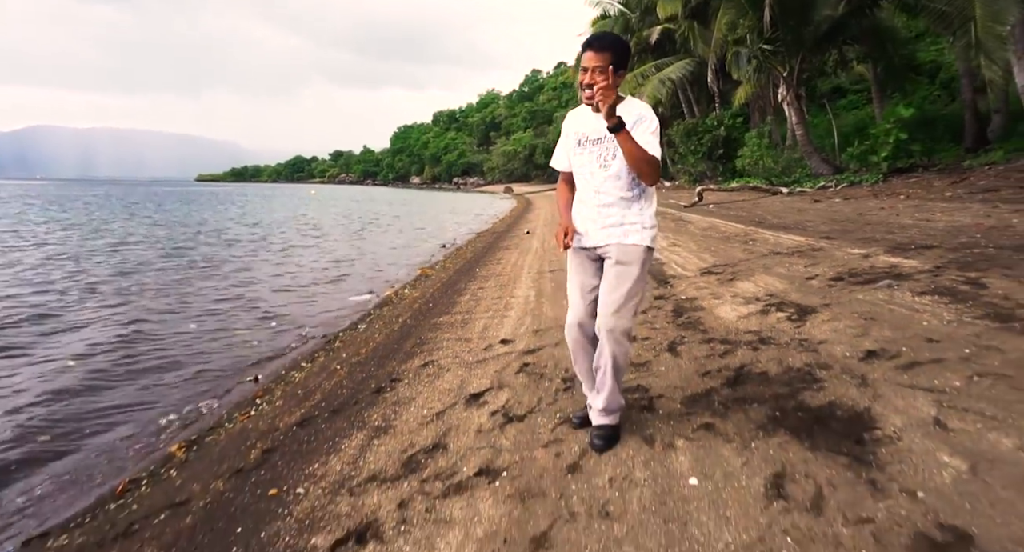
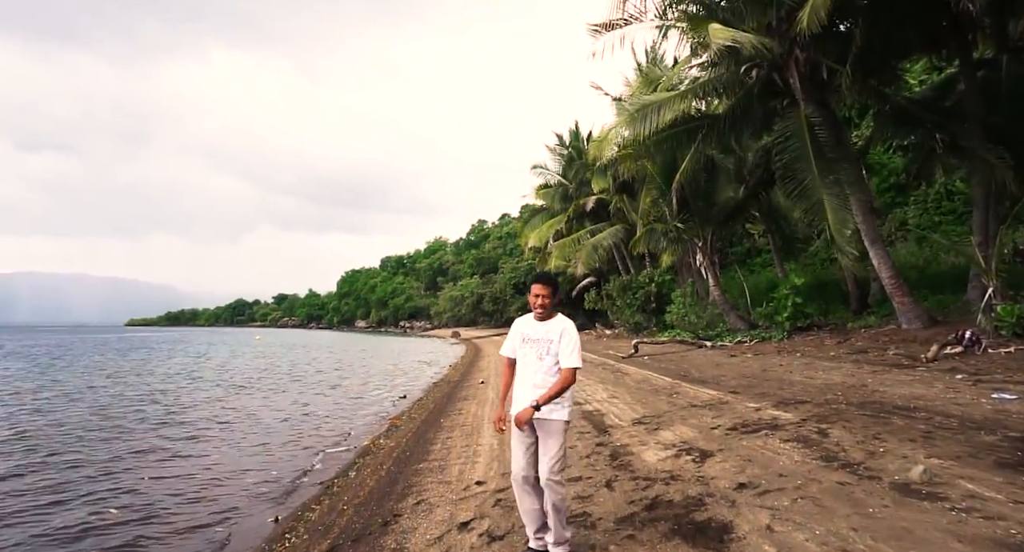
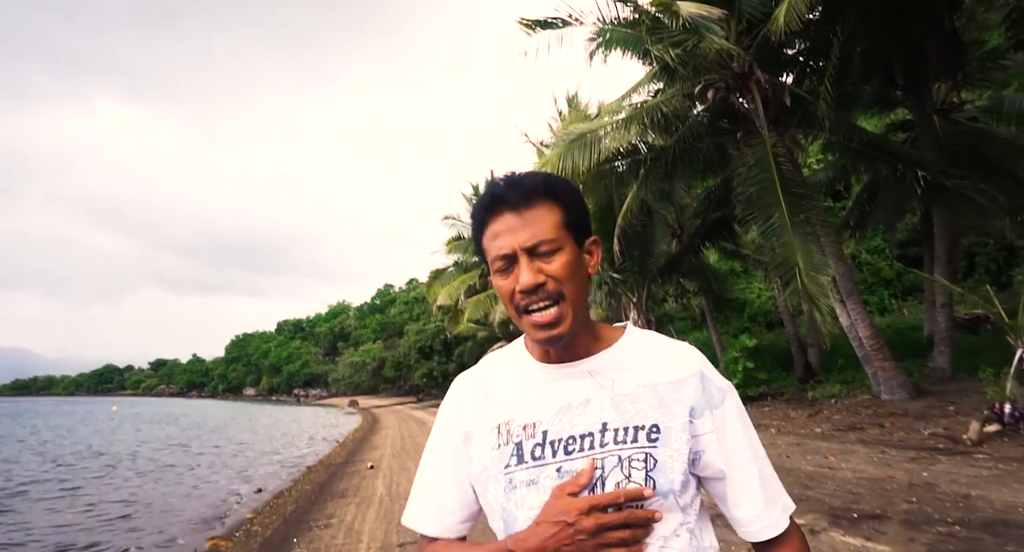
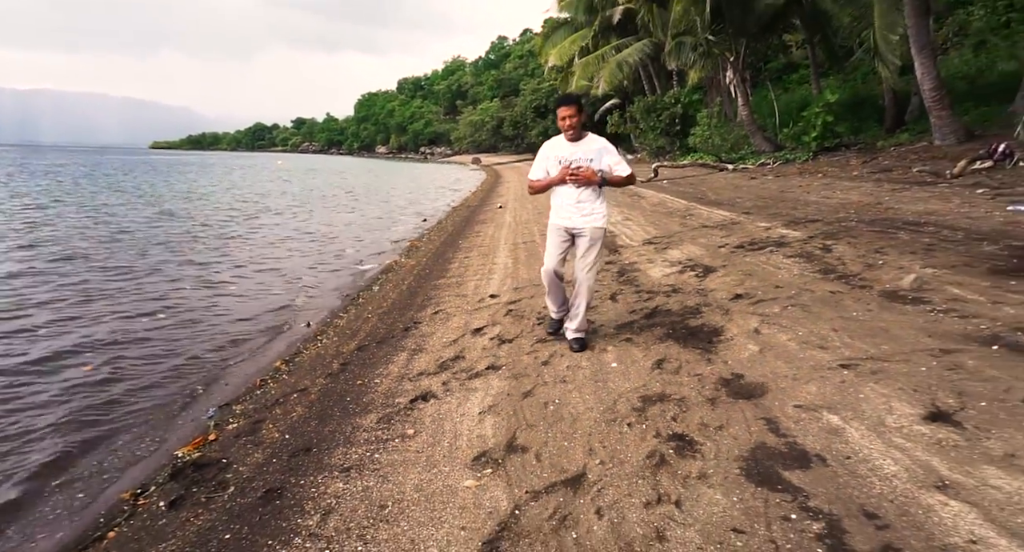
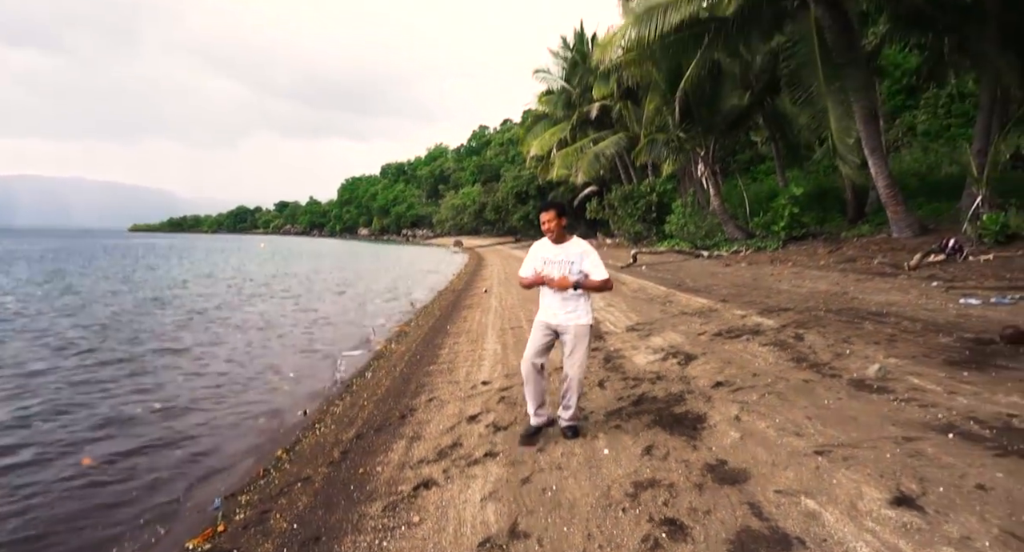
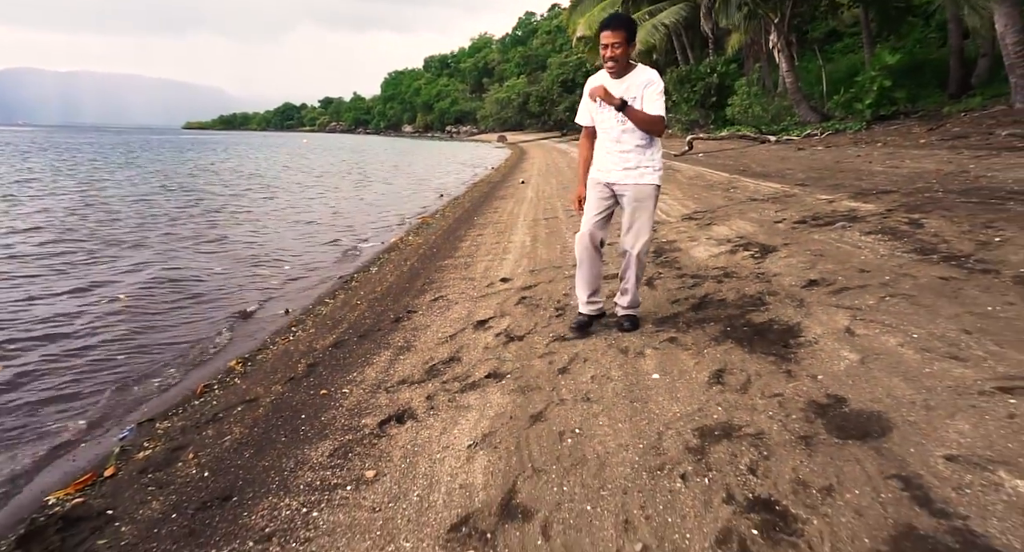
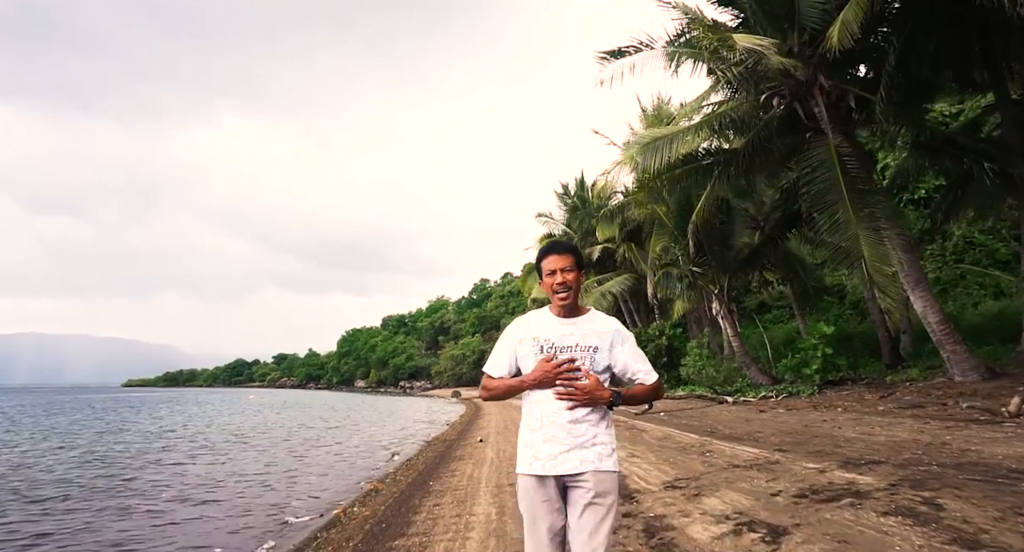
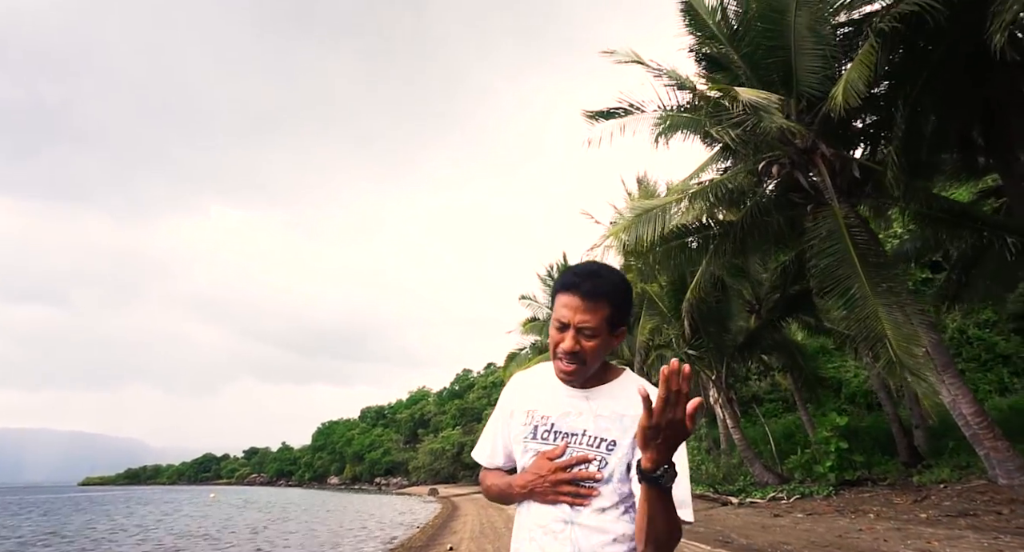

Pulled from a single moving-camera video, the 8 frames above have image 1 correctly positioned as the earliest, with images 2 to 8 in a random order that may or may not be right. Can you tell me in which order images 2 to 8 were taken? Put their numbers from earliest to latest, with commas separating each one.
6, 4, 5, 2, 7, 8, 3
